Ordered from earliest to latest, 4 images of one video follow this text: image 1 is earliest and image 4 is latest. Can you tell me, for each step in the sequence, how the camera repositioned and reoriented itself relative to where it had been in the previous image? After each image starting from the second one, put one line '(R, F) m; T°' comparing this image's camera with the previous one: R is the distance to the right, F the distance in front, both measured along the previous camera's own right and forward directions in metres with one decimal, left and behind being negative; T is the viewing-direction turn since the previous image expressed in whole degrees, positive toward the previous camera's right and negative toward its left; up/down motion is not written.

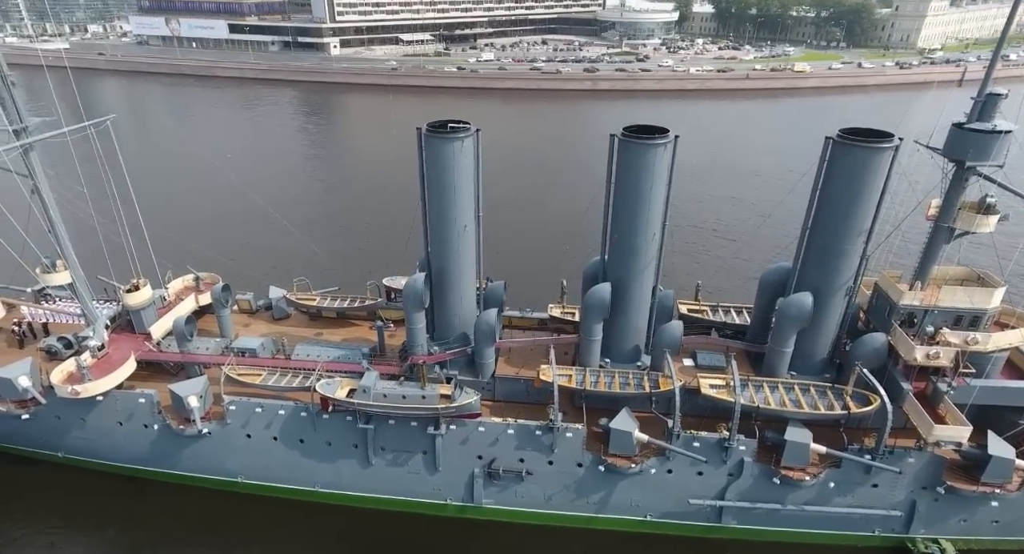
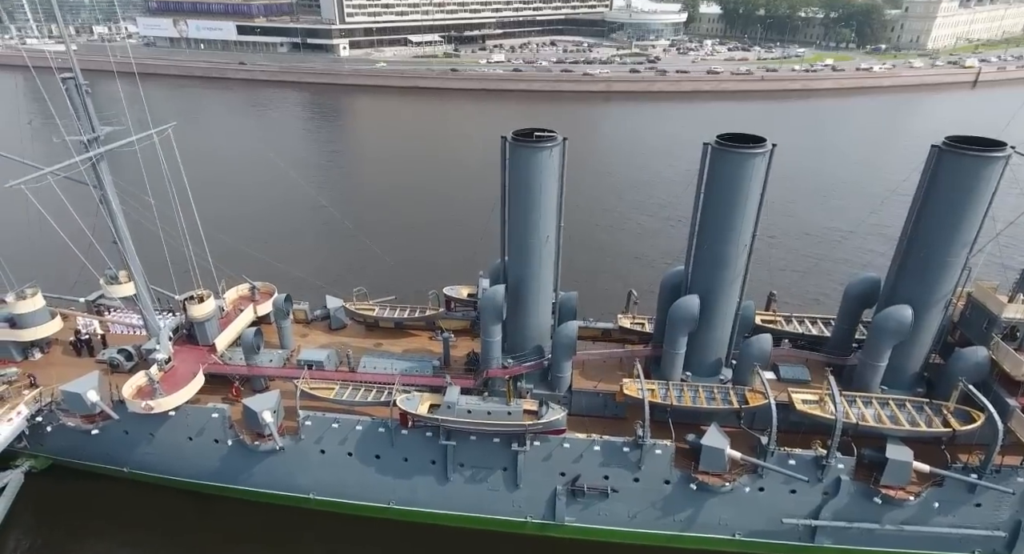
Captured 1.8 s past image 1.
(-2.1, +0.3) m; 0°
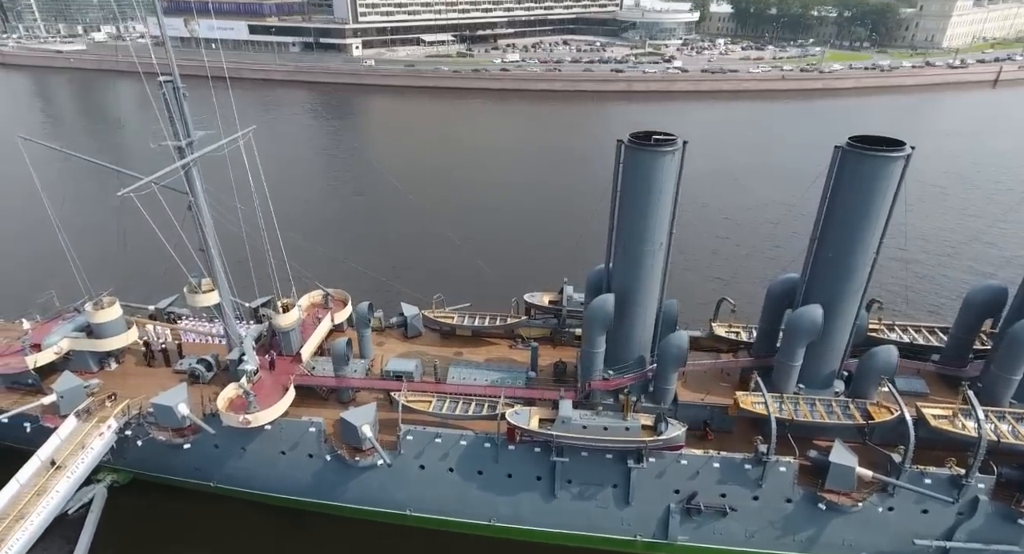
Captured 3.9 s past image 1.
(-2.6, +0.6) m; 0°
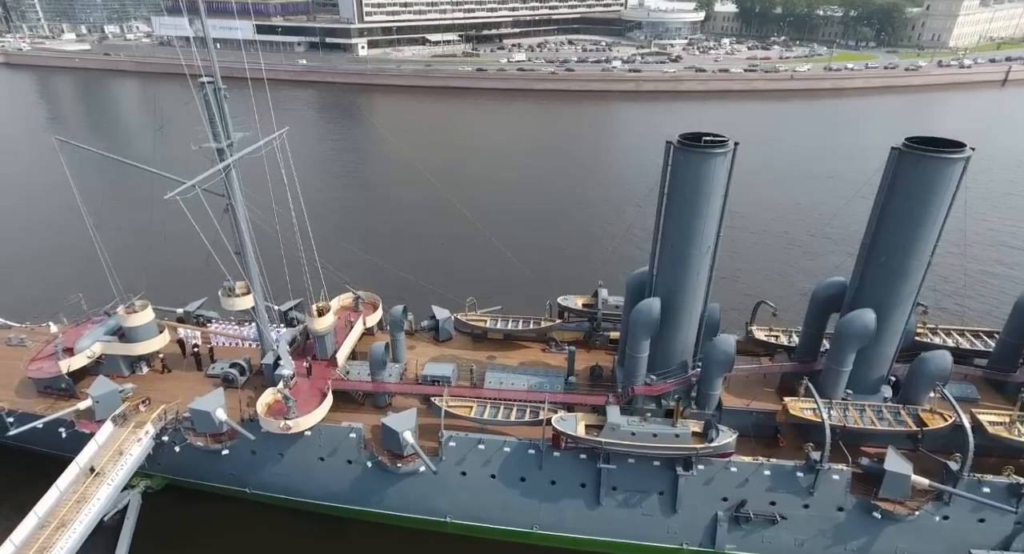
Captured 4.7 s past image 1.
(-1.0, +0.2) m; 0°
